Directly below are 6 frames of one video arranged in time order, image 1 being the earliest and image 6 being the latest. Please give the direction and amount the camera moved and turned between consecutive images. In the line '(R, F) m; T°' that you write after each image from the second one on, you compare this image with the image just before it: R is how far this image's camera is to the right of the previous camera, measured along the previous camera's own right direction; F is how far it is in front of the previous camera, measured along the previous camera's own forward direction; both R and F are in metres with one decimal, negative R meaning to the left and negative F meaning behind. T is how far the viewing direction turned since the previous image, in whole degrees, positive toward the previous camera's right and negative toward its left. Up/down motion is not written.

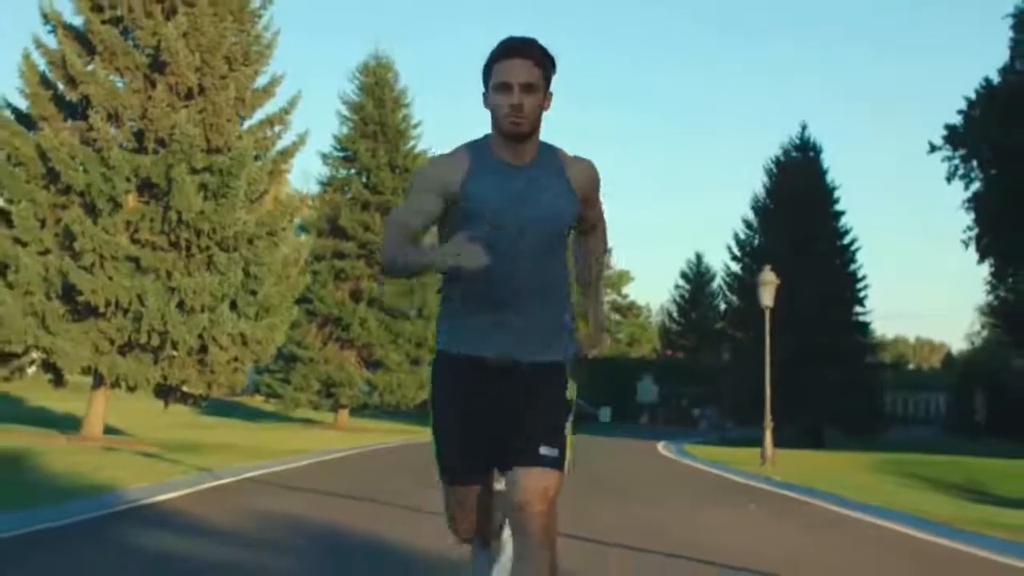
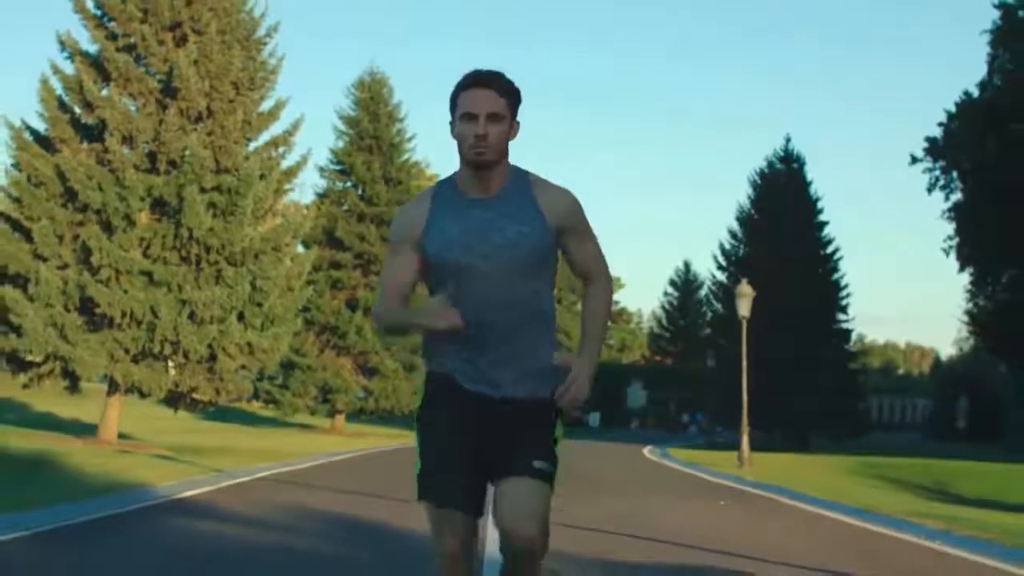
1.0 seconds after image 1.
(0.0, -1.3) m; 0°
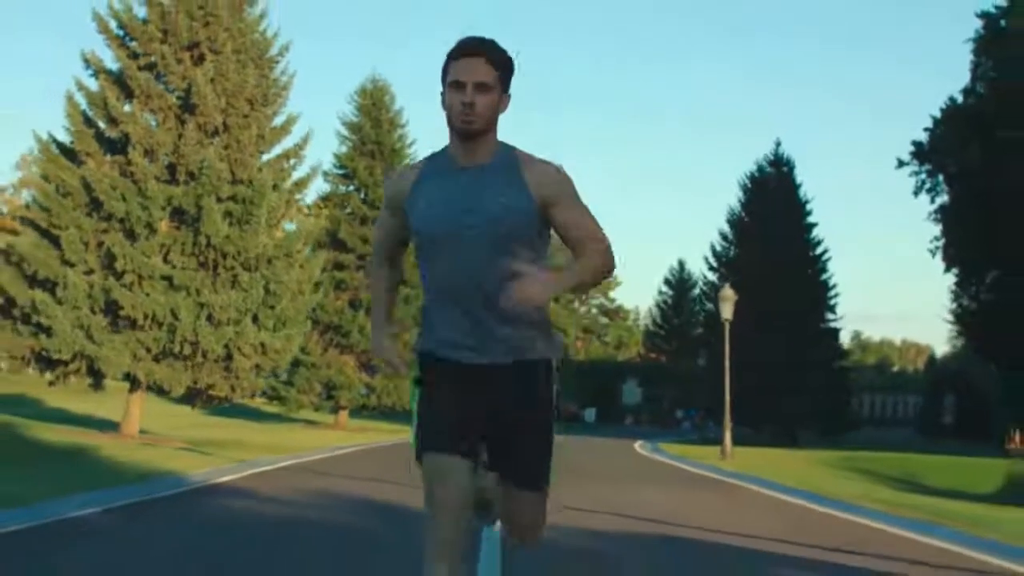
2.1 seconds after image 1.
(0.0, -1.5) m; 0°
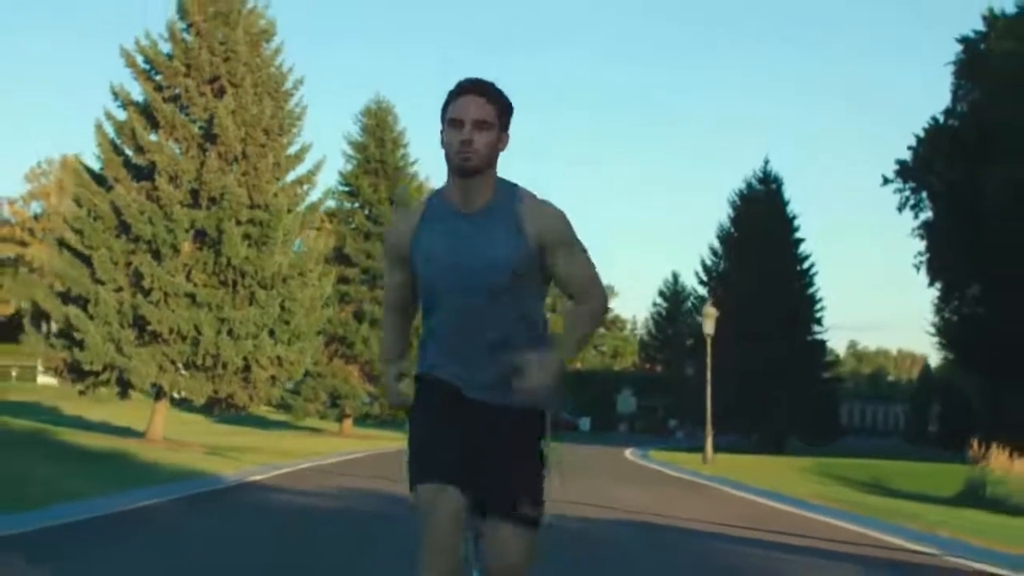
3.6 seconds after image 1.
(0.0, -1.8) m; 0°
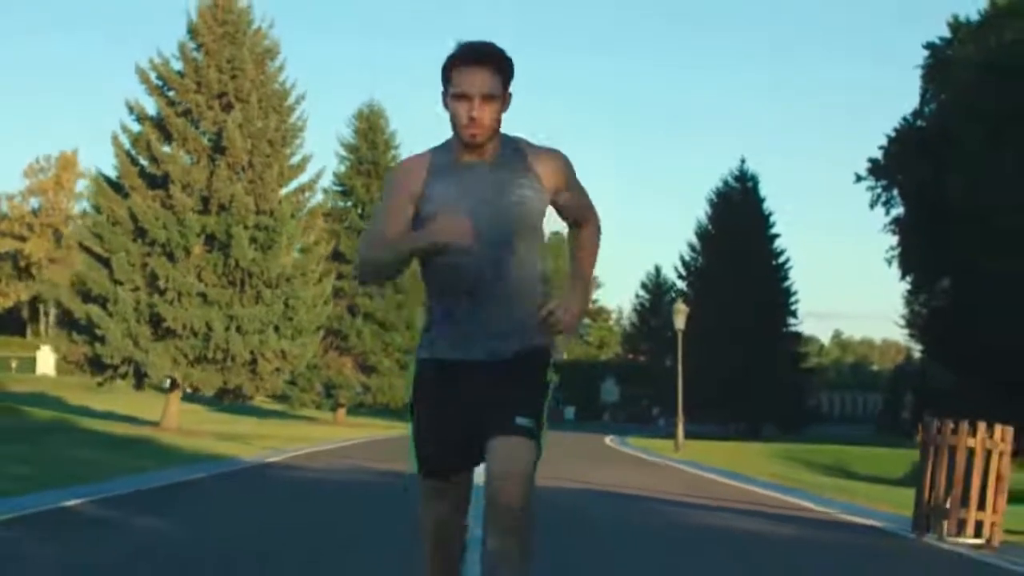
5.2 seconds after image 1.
(0.0, -2.1) m; 0°
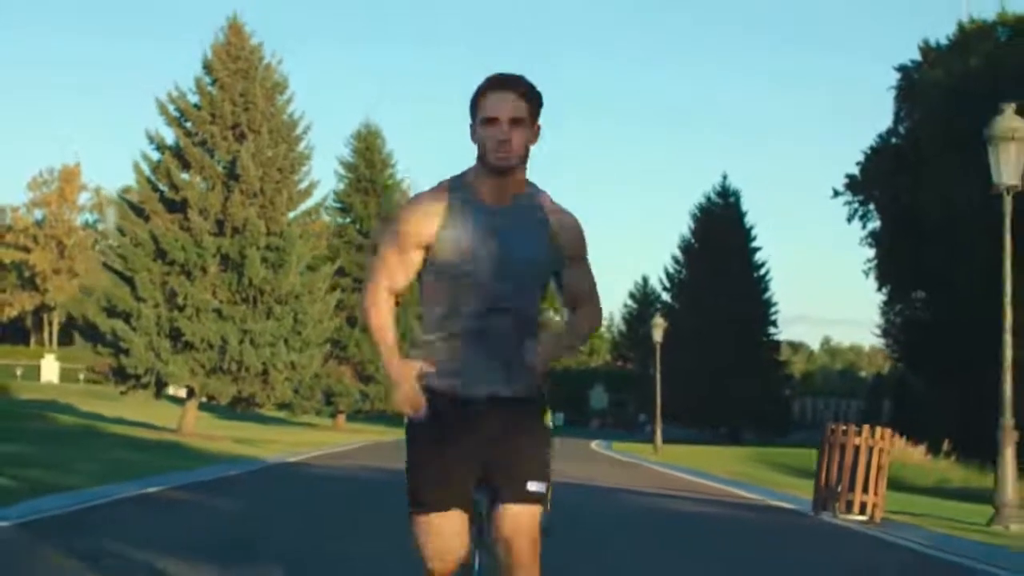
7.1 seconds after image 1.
(0.0, -2.3) m; 0°
